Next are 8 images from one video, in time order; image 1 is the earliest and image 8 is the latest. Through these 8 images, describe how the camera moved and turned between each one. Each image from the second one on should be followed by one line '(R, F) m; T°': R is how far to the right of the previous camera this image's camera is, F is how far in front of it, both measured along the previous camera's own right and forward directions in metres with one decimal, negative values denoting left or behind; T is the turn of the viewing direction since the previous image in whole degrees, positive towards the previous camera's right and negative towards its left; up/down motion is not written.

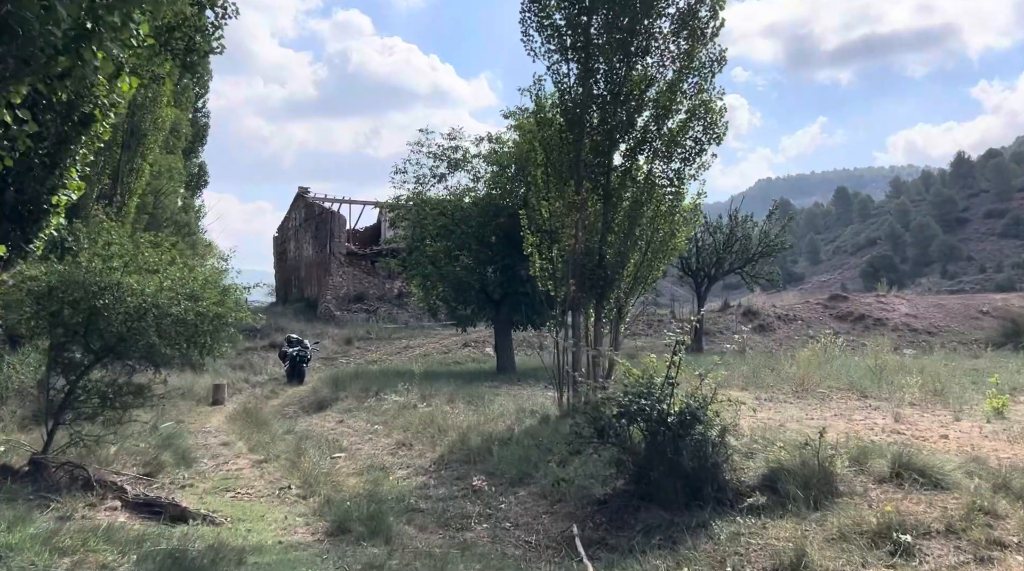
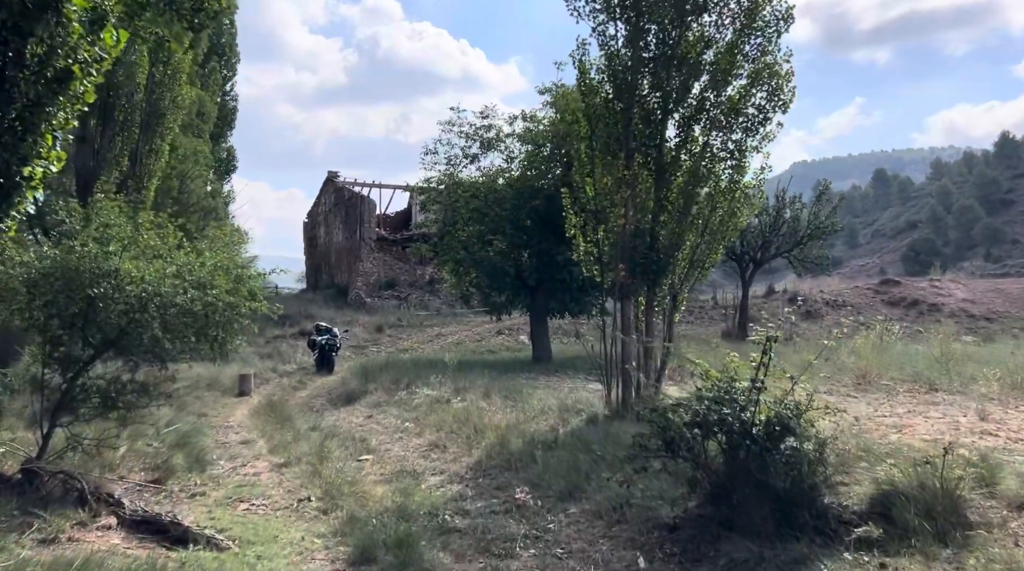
(-0.1, +1.0) m; -2°
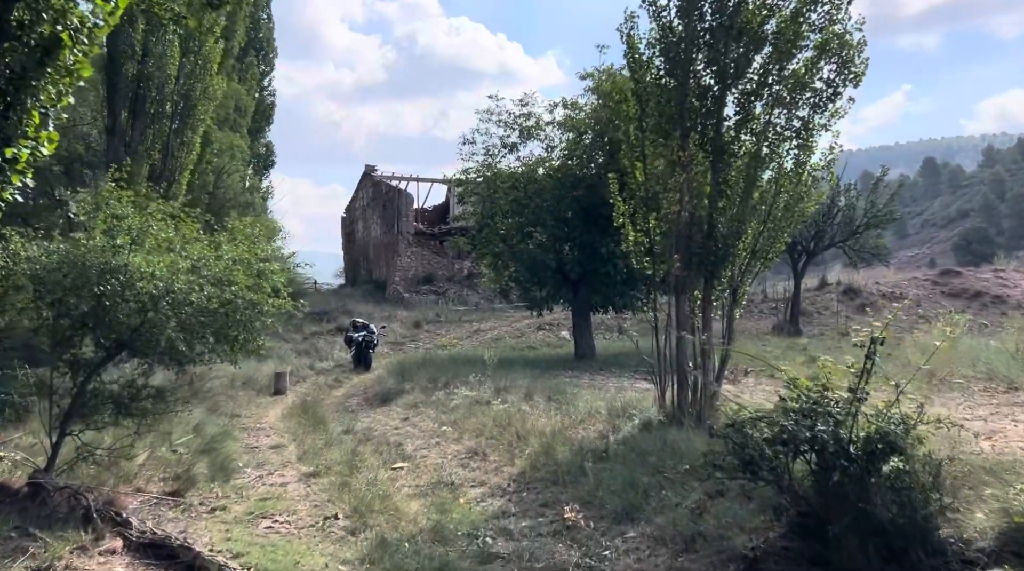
(-0.1, +0.8) m; -2°
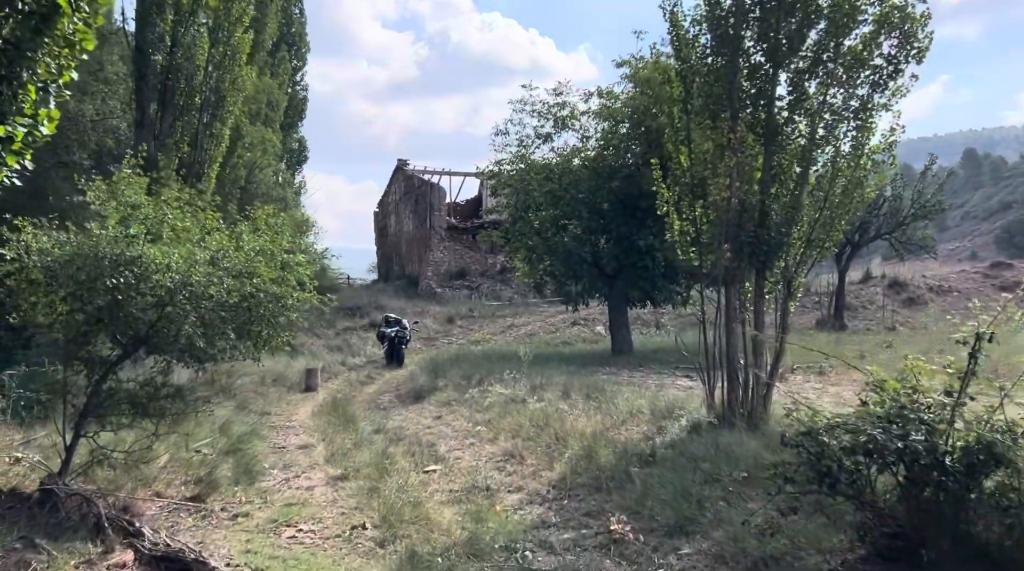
(-0.1, +0.5) m; -2°
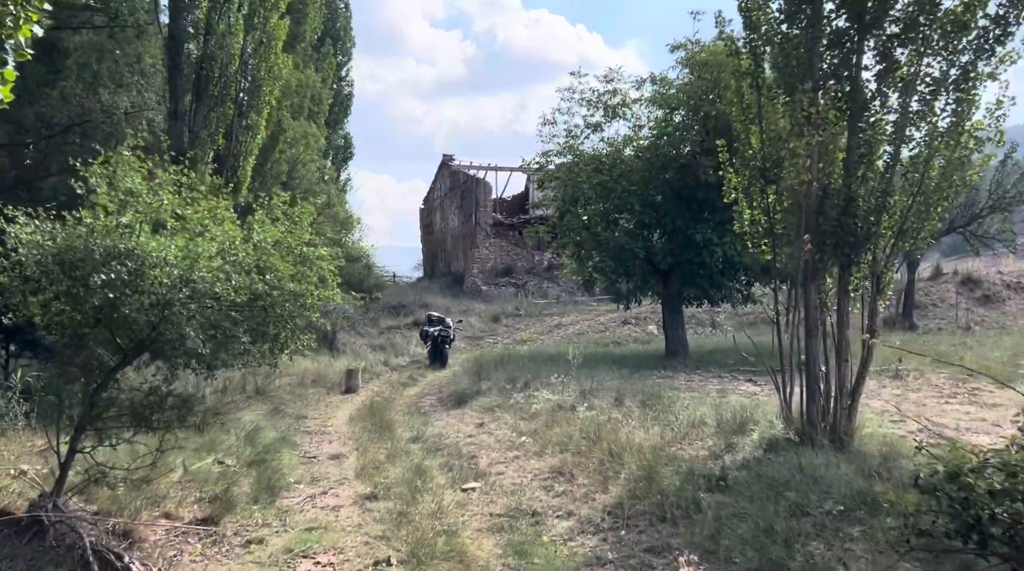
(0.0, +0.9) m; -3°
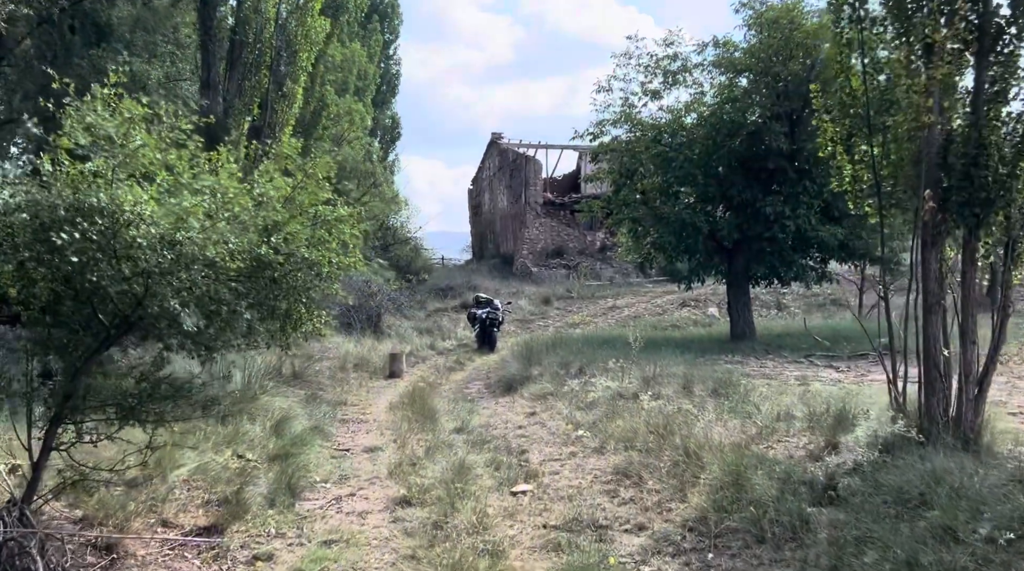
(-0.1, +1.2) m; -3°
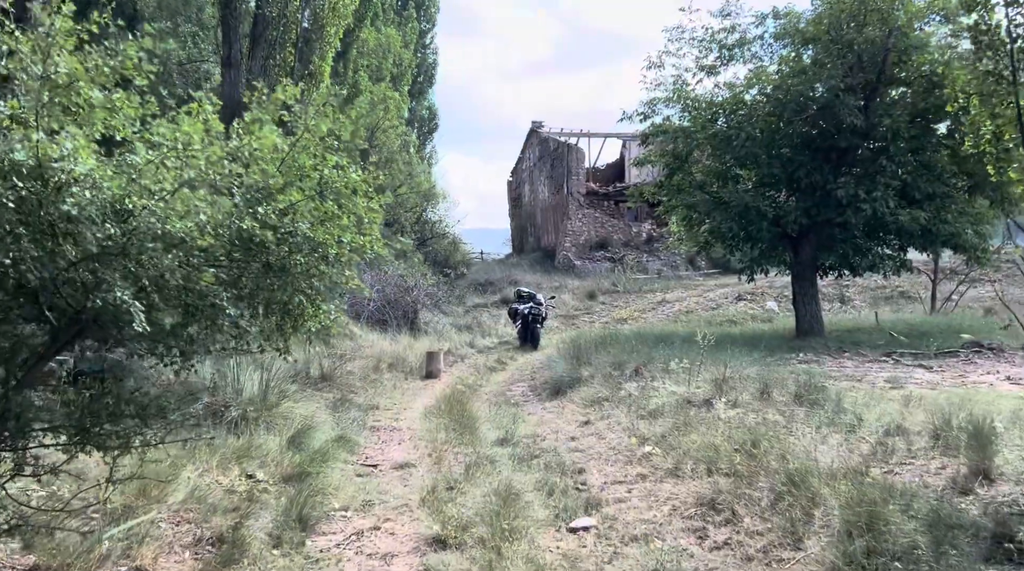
(-0.1, +1.3) m; -2°
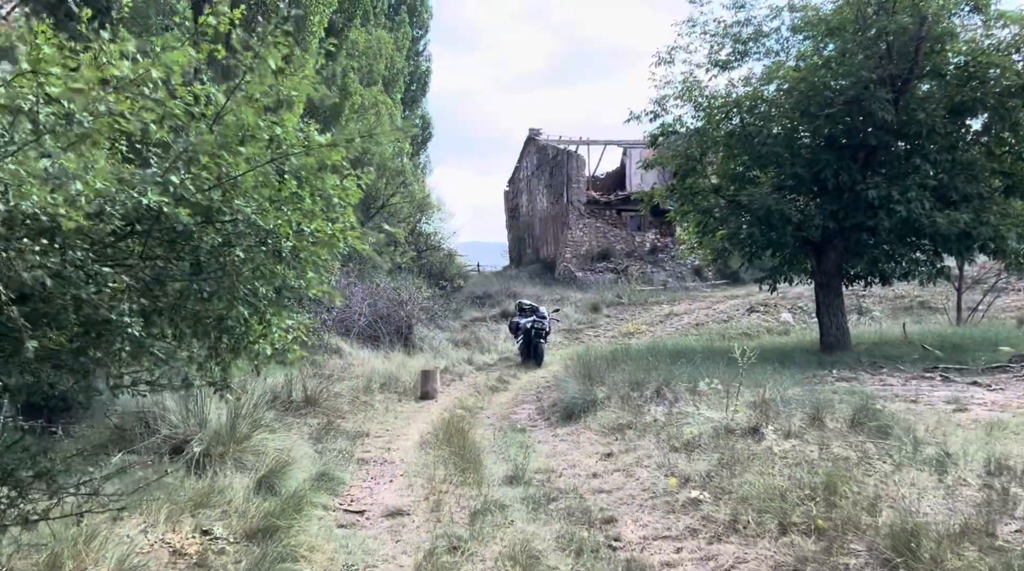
(-0.1, +1.3) m; 0°
